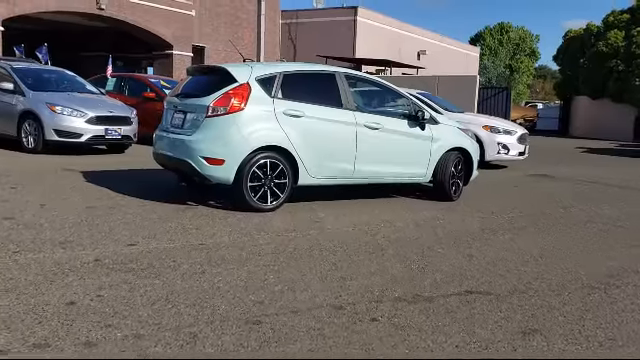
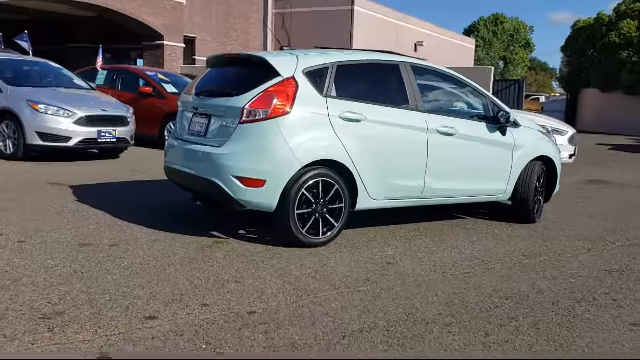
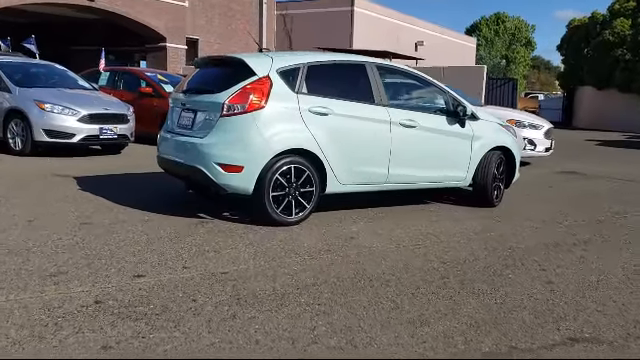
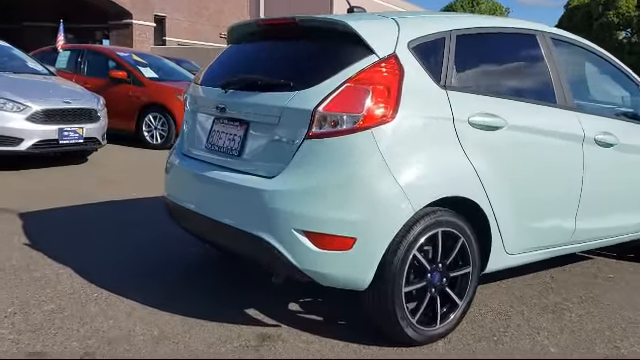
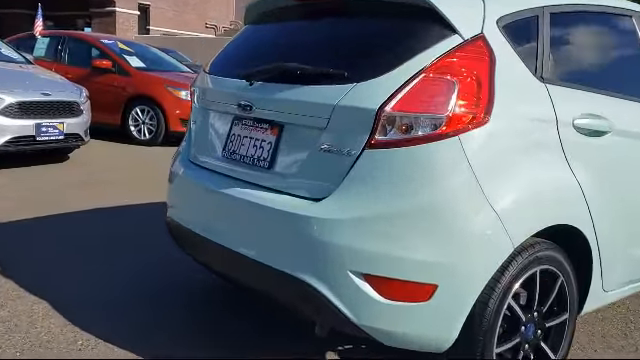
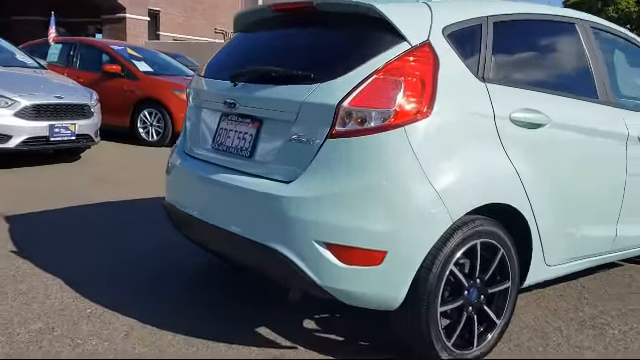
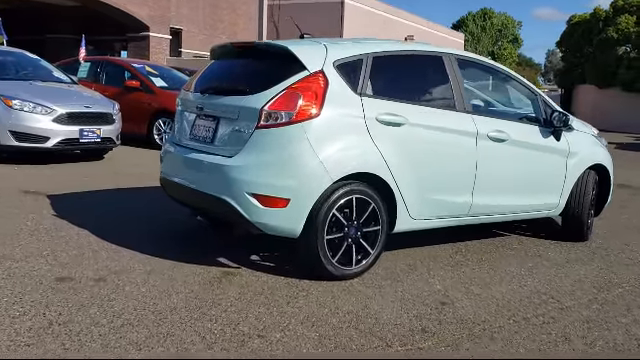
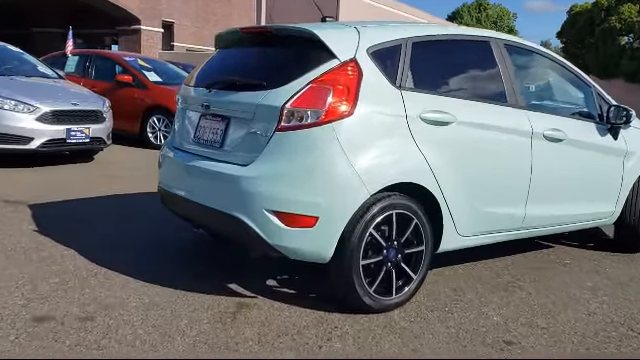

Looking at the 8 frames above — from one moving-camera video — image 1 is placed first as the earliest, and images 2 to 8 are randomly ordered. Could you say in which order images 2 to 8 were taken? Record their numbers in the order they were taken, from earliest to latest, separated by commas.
3, 2, 7, 8, 4, 6, 5
